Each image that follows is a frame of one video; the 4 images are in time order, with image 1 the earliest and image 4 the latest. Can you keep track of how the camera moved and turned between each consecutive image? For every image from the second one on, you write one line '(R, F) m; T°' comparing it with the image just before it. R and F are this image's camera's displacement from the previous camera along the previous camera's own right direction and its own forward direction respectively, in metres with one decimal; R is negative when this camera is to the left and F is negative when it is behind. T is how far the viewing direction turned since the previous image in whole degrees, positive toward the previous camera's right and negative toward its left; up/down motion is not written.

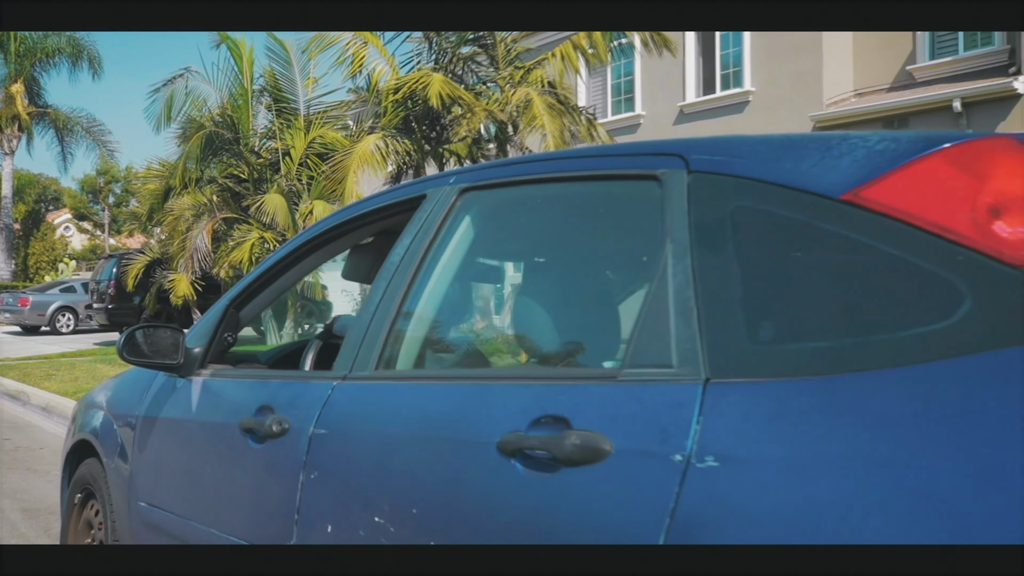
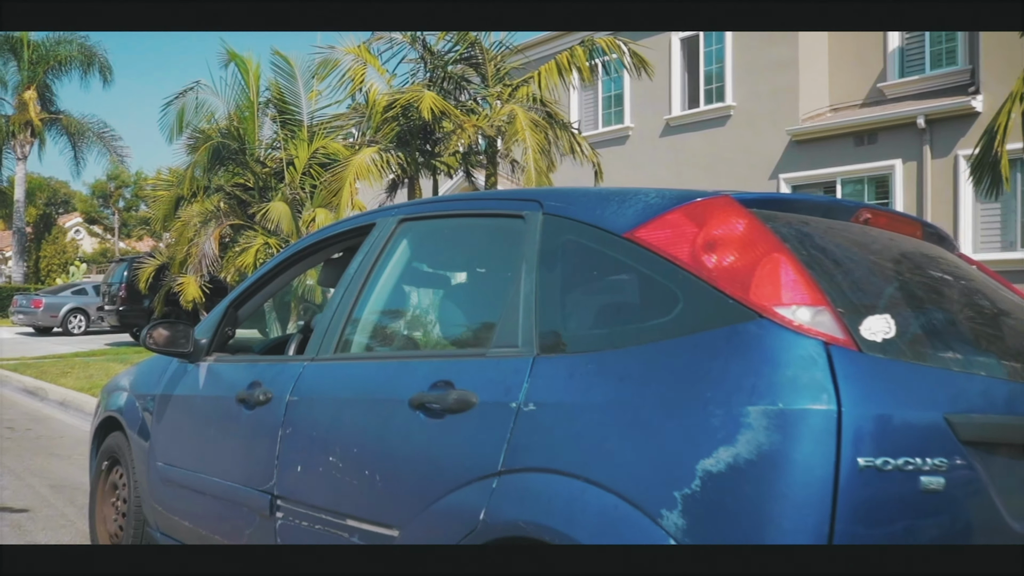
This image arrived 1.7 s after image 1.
(+0.3, -0.7) m; 0°
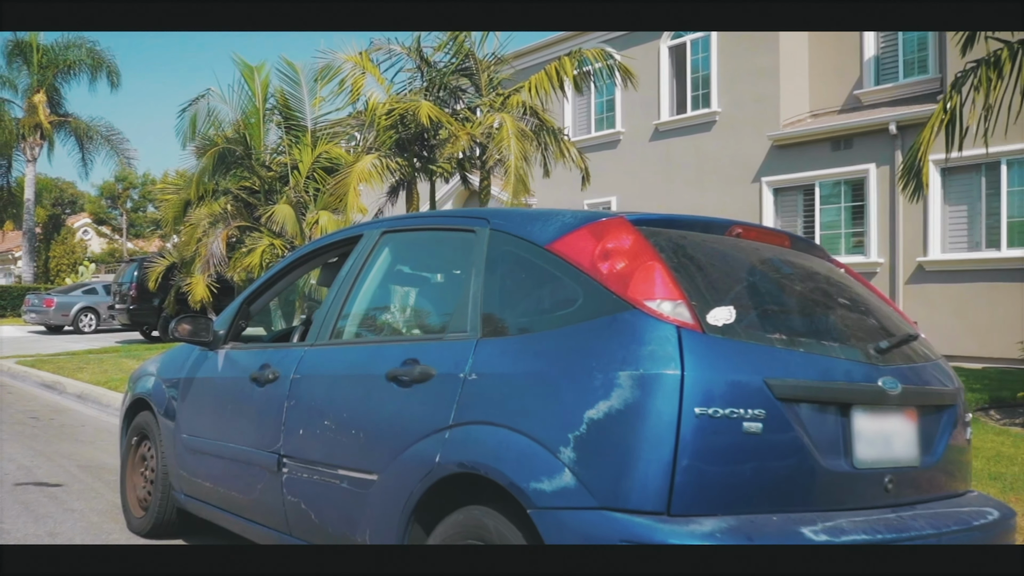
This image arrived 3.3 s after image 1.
(+0.2, -0.7) m; 0°
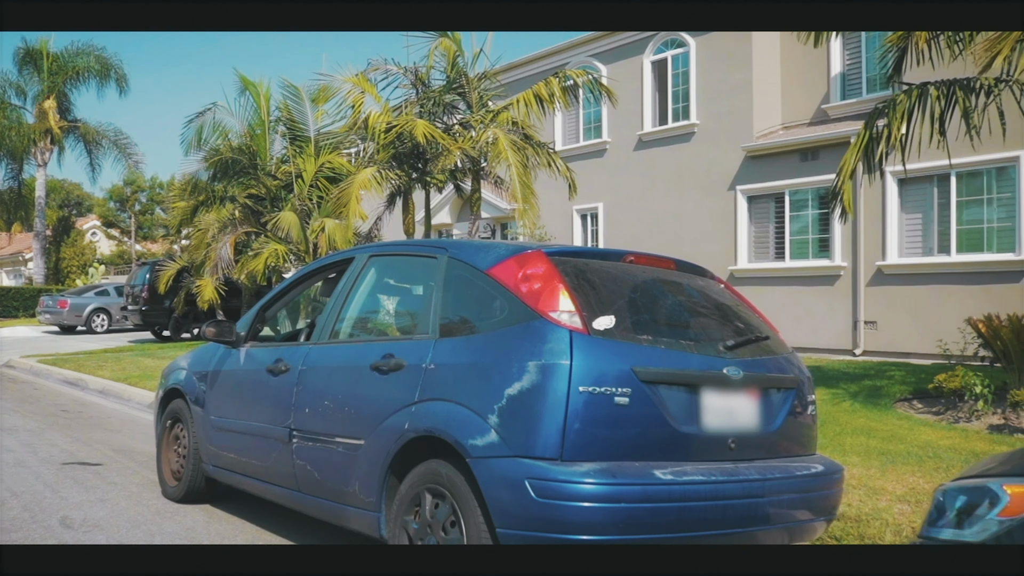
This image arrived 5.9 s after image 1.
(+0.2, -1.1) m; 0°
